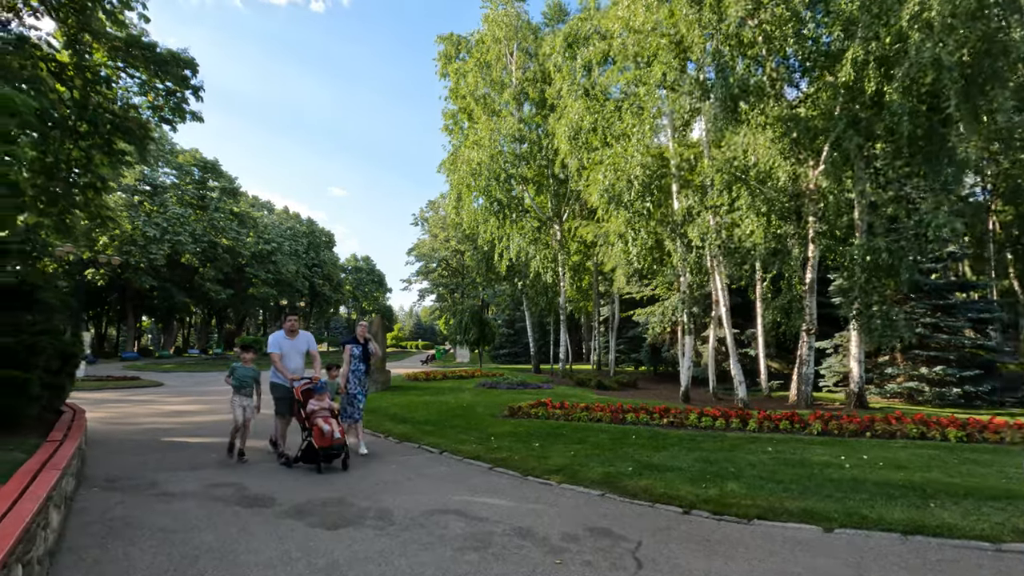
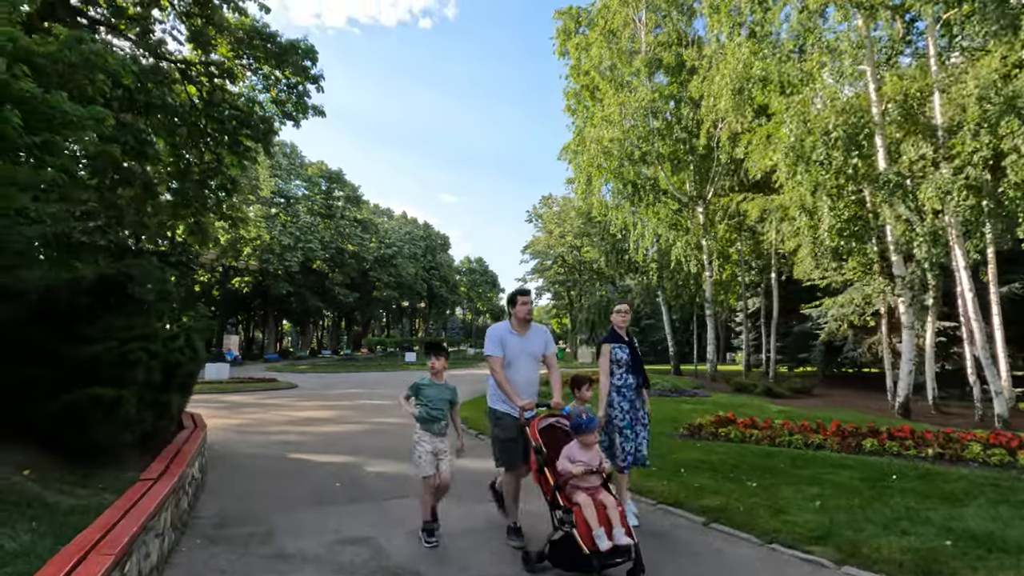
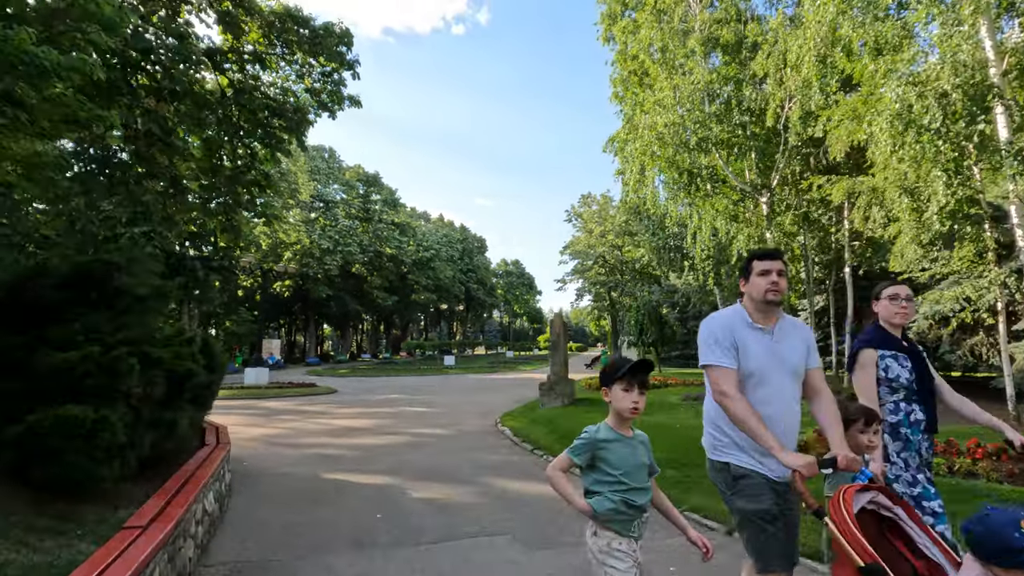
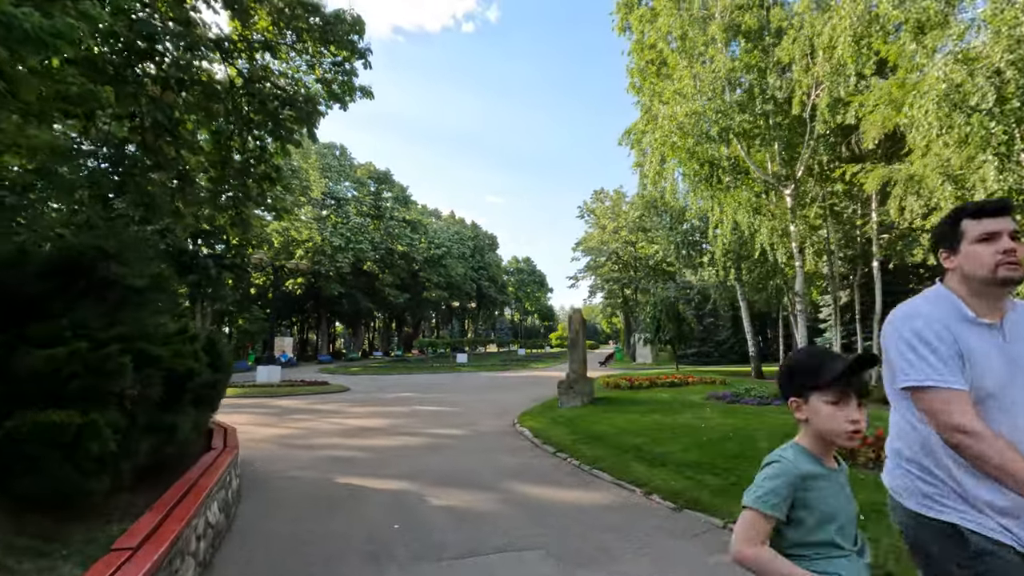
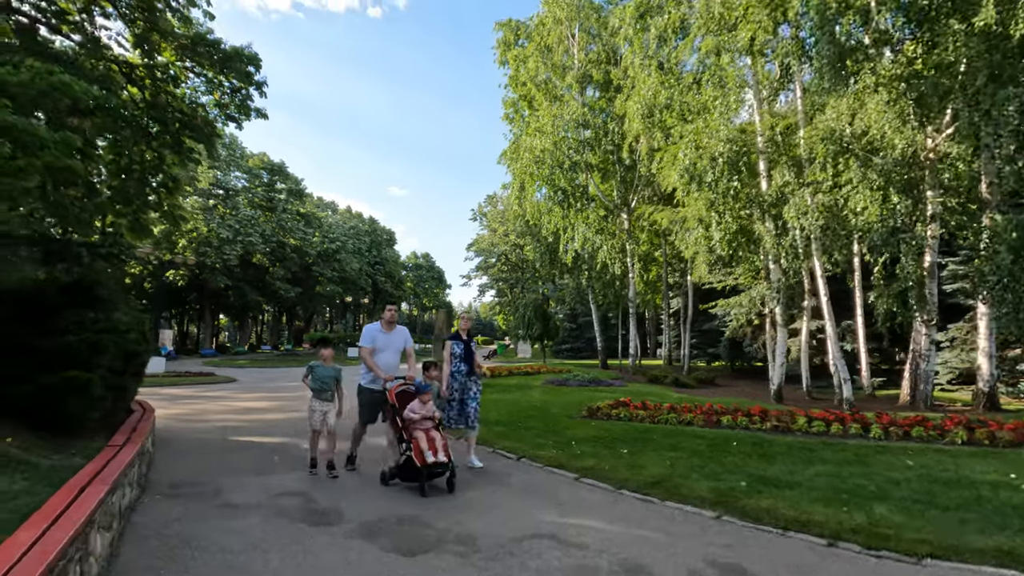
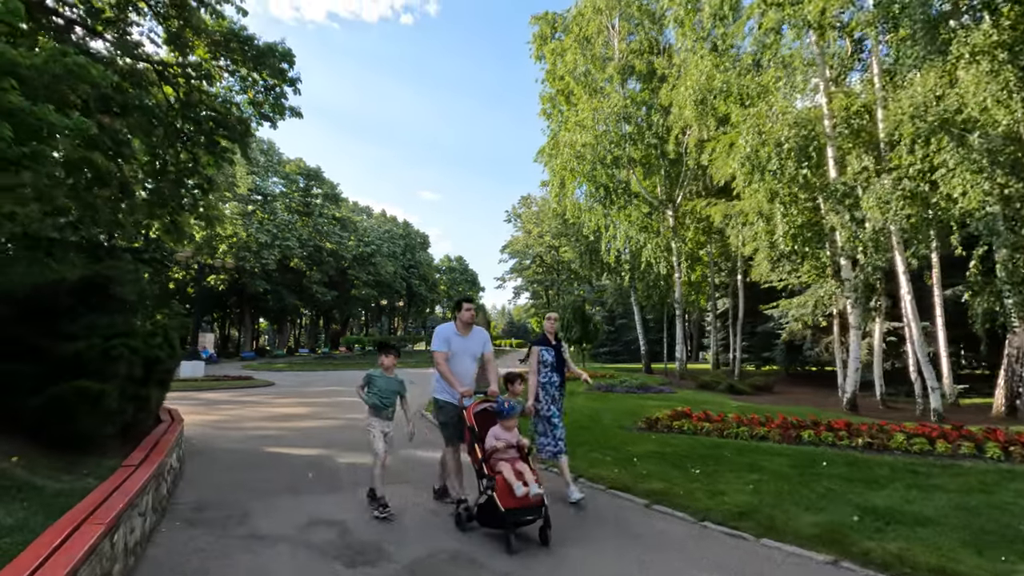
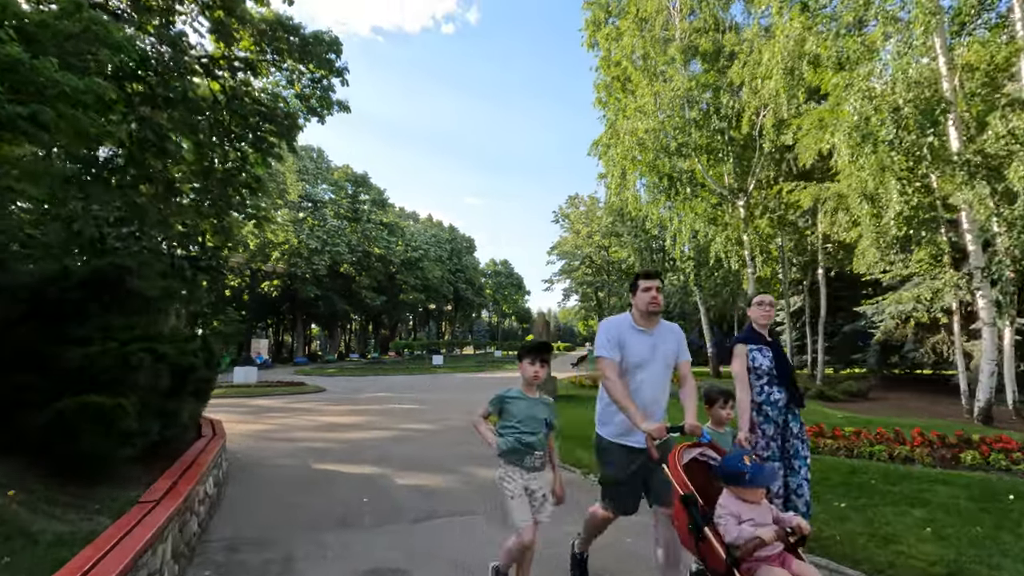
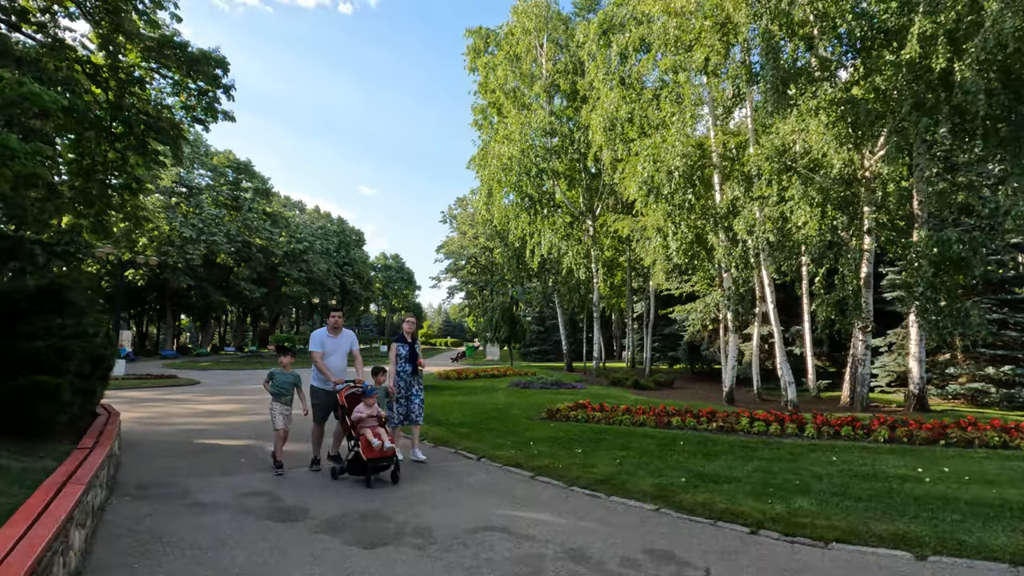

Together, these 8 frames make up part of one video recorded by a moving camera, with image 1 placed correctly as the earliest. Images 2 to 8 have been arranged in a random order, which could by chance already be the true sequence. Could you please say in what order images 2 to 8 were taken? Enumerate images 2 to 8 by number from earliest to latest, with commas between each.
8, 5, 6, 2, 7, 3, 4
